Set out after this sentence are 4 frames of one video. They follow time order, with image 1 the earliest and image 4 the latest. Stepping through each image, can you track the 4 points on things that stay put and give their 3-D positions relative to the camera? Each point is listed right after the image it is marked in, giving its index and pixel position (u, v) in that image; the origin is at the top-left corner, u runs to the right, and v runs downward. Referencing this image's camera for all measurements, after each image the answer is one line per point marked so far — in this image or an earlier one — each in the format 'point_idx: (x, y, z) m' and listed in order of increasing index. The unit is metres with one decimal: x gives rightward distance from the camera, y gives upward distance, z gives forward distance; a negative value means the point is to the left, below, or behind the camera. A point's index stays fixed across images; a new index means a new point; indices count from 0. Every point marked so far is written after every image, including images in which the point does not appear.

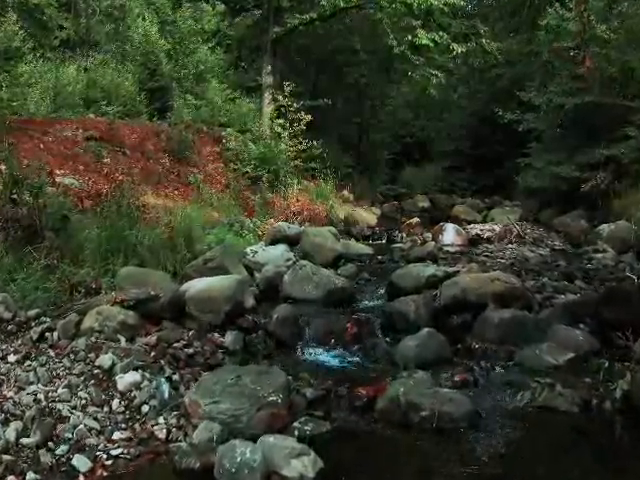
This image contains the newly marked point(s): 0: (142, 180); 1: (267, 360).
0: (-3.1, +1.1, +12.7) m
1: (-0.5, -1.1, +6.2) m
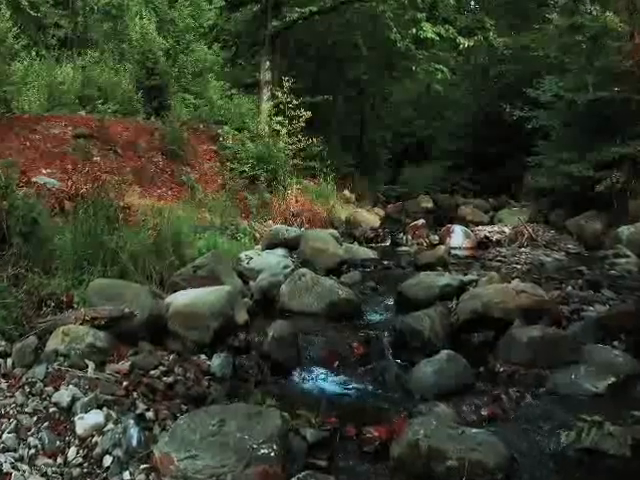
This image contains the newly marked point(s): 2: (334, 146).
0: (-3.1, +1.0, +11.9) m
1: (-0.5, -1.1, +5.3) m
2: (+0.3, +2.2, +17.1) m
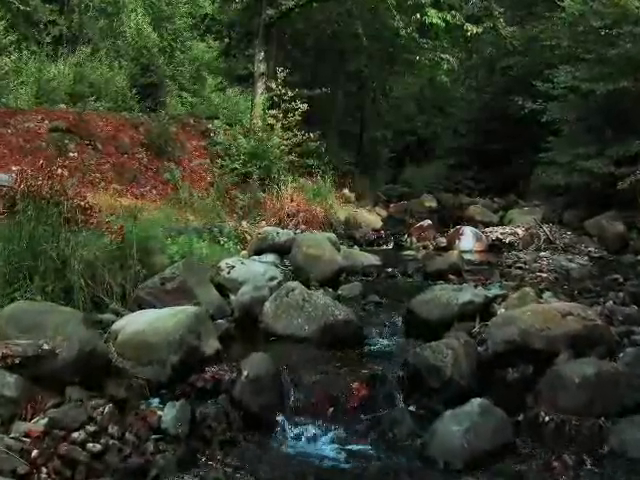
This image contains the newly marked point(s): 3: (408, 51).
0: (-3.2, +0.9, +10.5) m
1: (-0.5, -1.2, +3.9) m
2: (+0.3, +2.1, +15.7) m
3: (+2.0, +4.3, +15.9) m
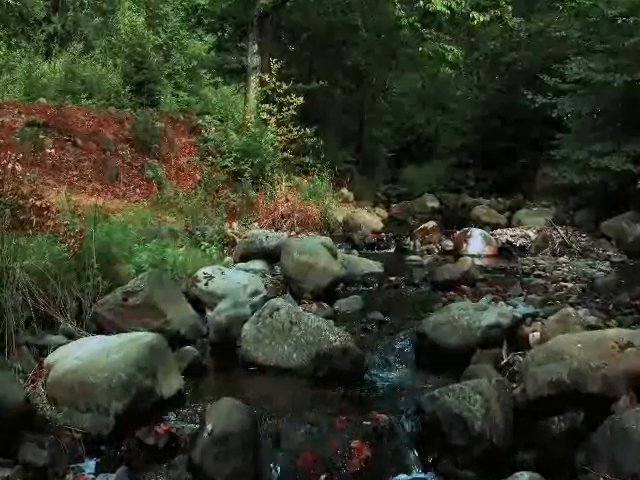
0: (-3.2, +0.9, +9.4) m
1: (-0.6, -1.2, +2.8) m
2: (+0.2, +2.1, +14.6) m
3: (+1.9, +4.3, +14.8) m
